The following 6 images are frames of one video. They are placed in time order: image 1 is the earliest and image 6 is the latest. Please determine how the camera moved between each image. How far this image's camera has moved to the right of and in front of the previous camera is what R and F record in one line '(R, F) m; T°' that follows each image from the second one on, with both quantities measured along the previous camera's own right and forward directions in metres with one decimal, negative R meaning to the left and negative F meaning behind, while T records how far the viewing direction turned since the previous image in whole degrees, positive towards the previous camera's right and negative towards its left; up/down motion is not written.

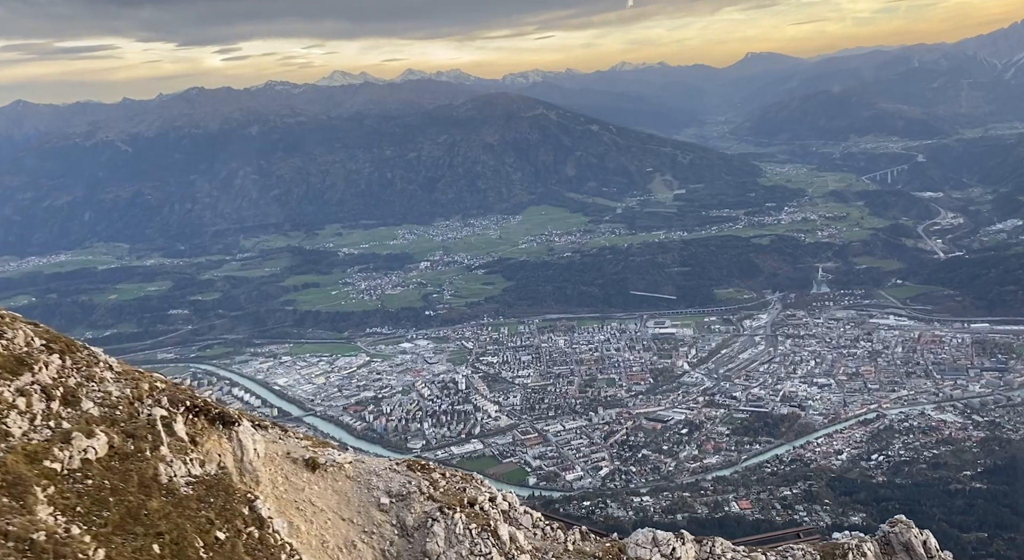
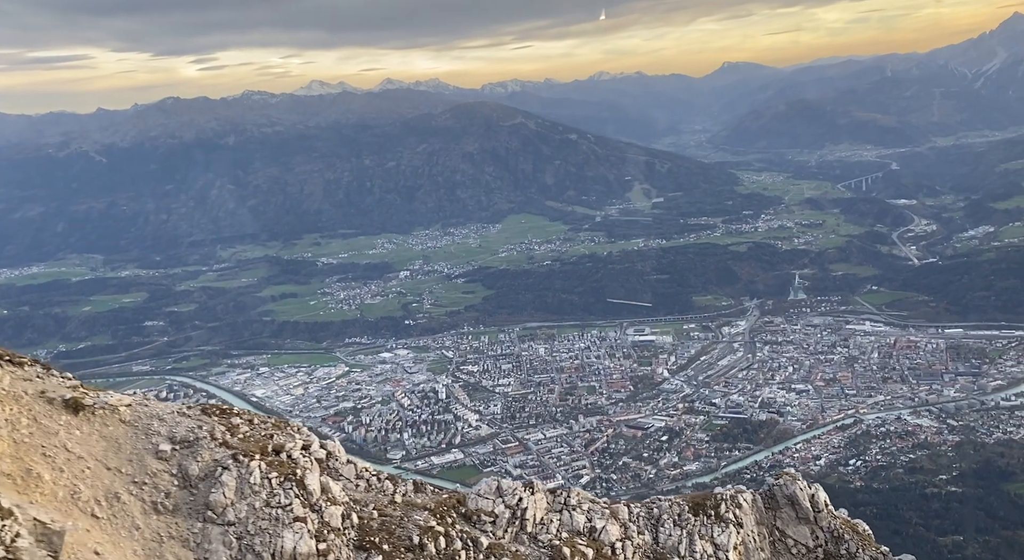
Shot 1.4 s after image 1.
(-0.1, -0.1) m; +1°
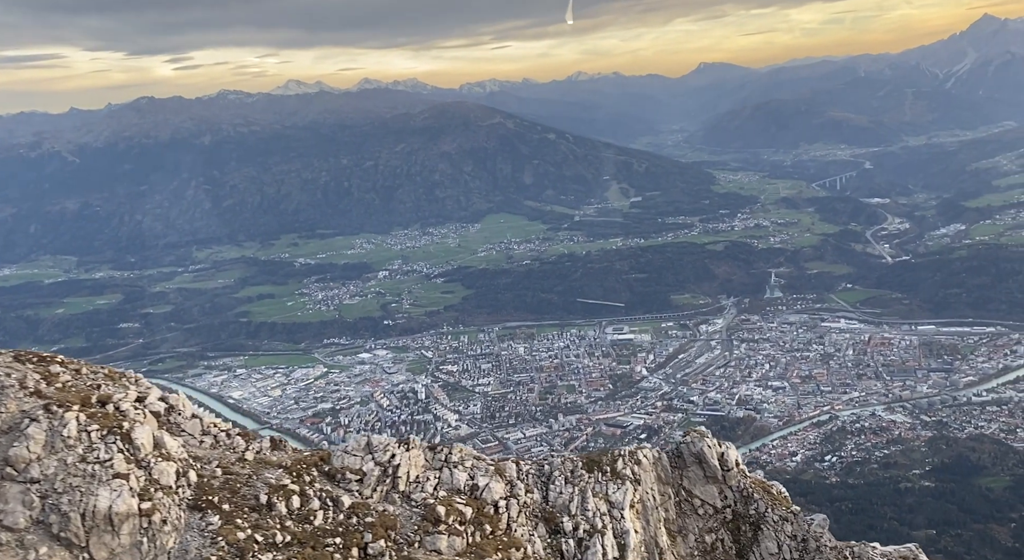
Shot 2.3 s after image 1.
(-0.3, -0.1) m; +2°
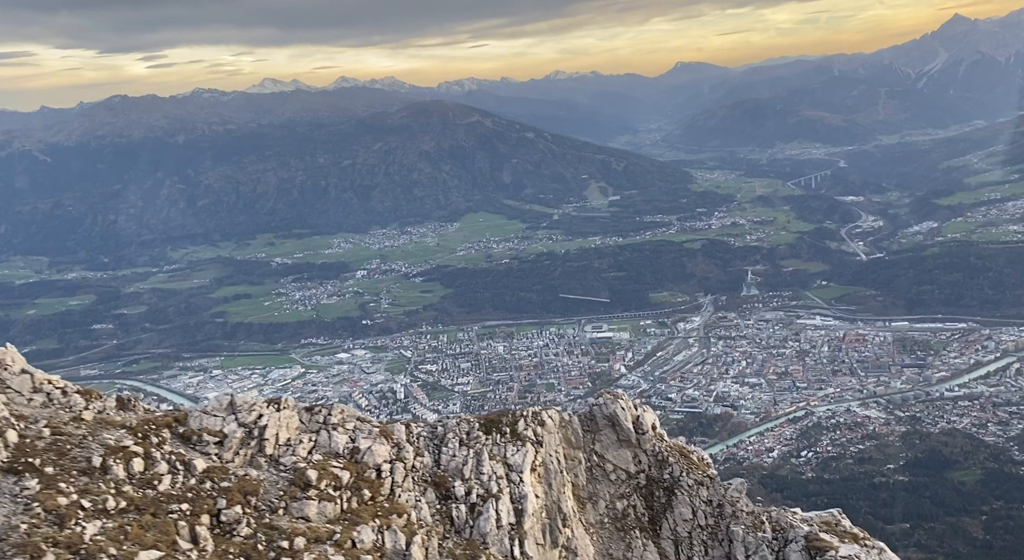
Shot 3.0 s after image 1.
(-0.4, 0.0) m; +2°
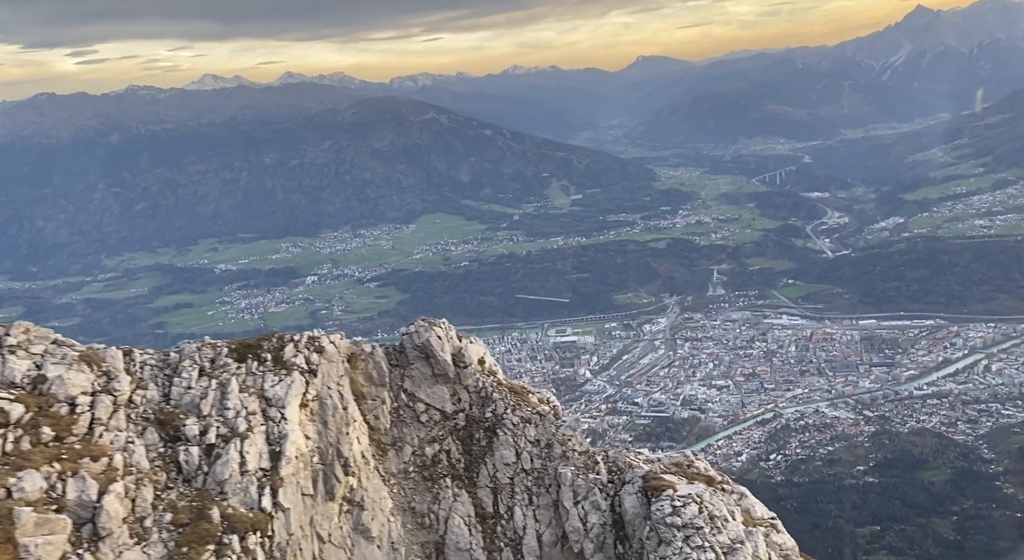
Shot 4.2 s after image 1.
(-0.6, +1.7) m; +3°
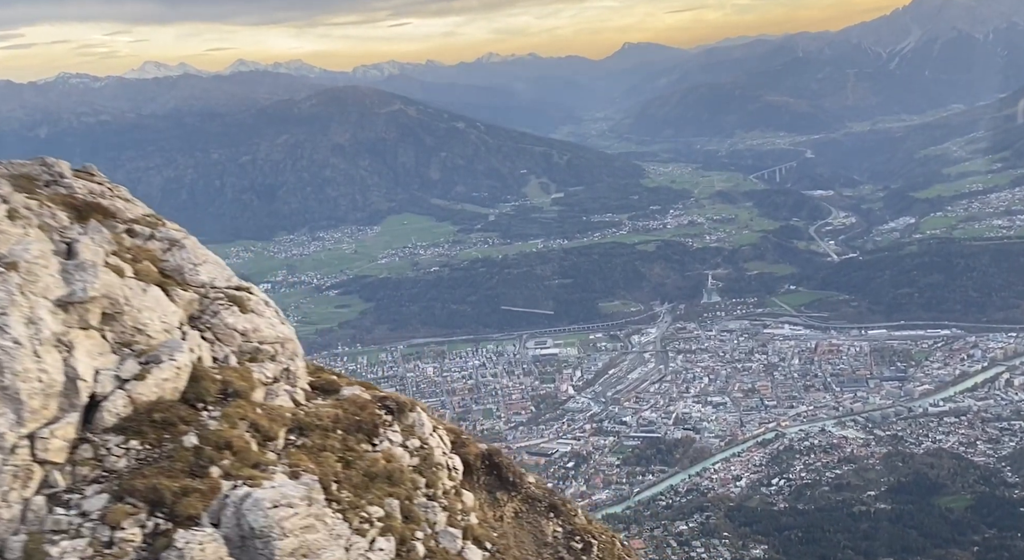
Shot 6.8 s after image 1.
(+0.7, +3.4) m; 0°
